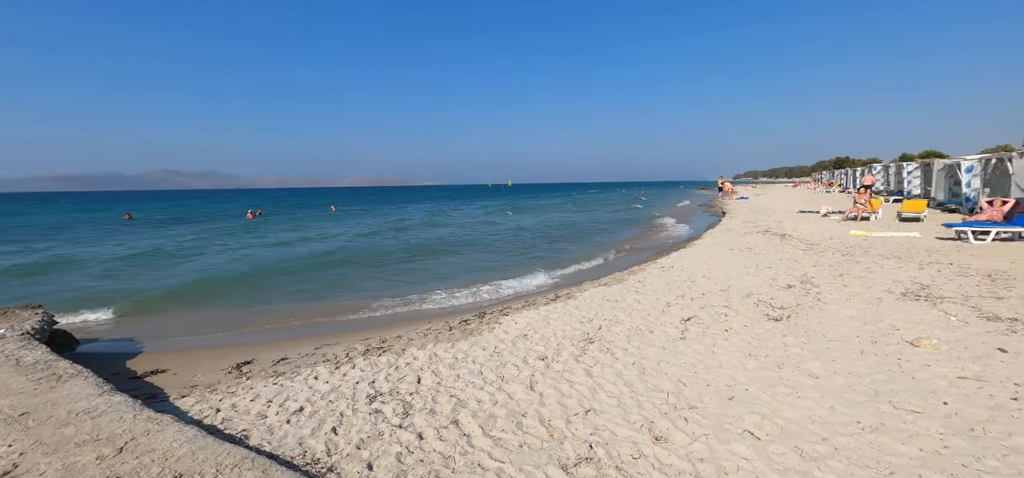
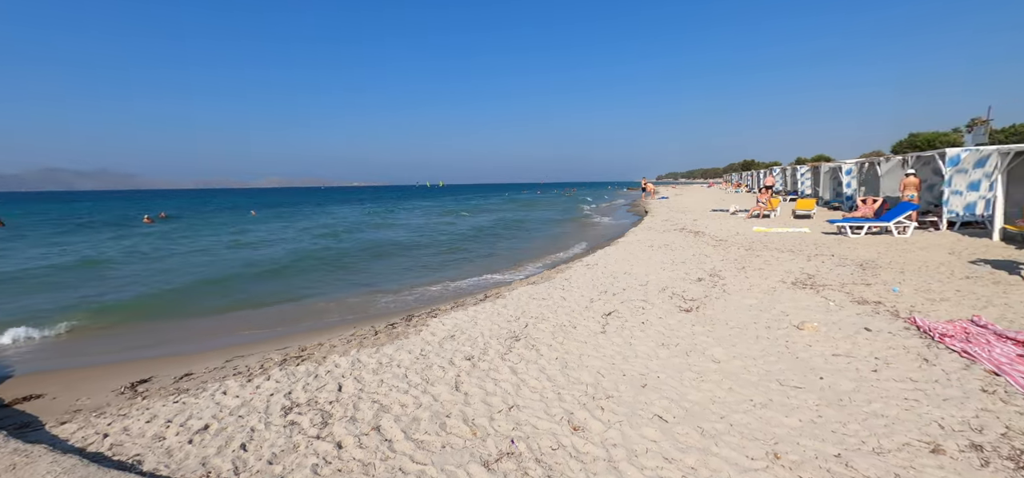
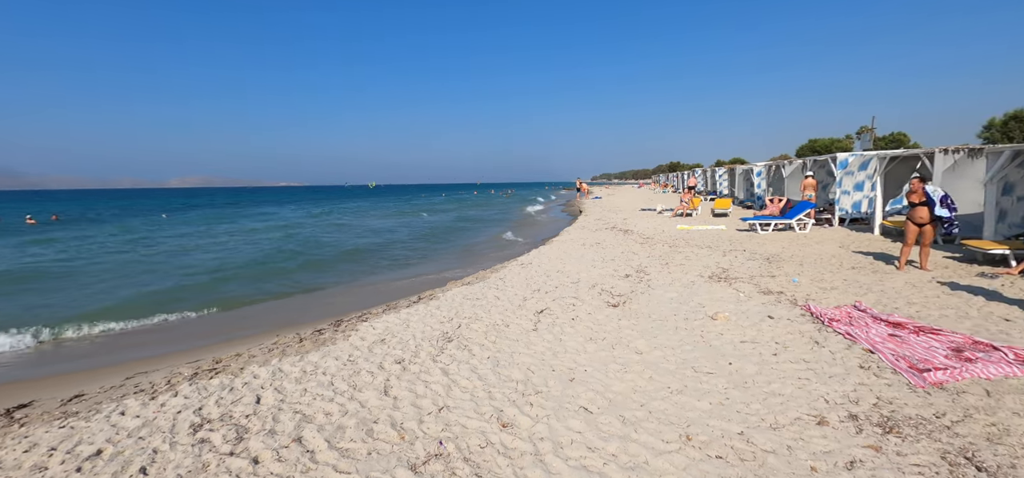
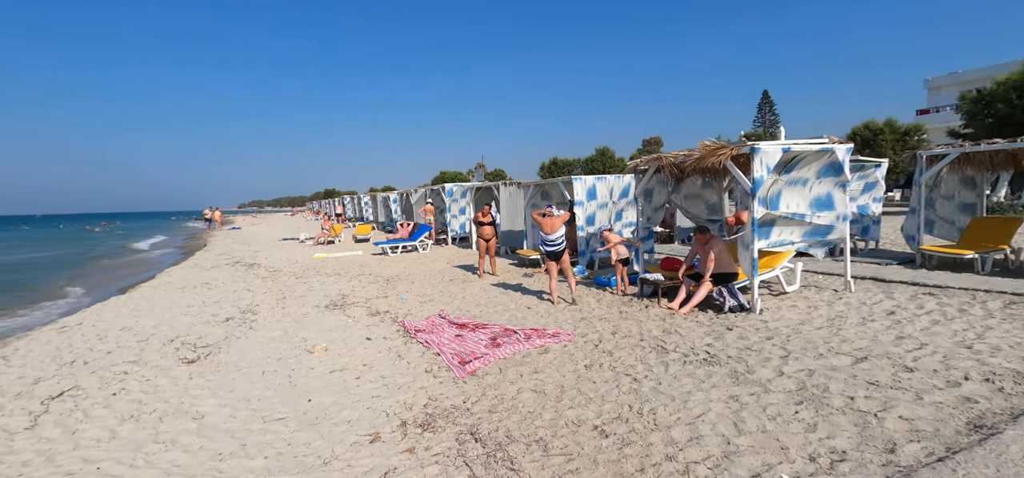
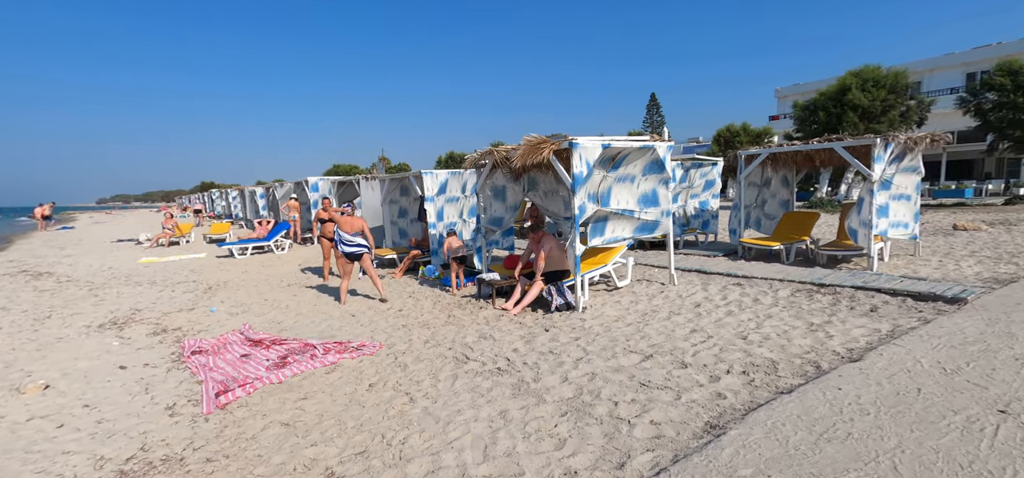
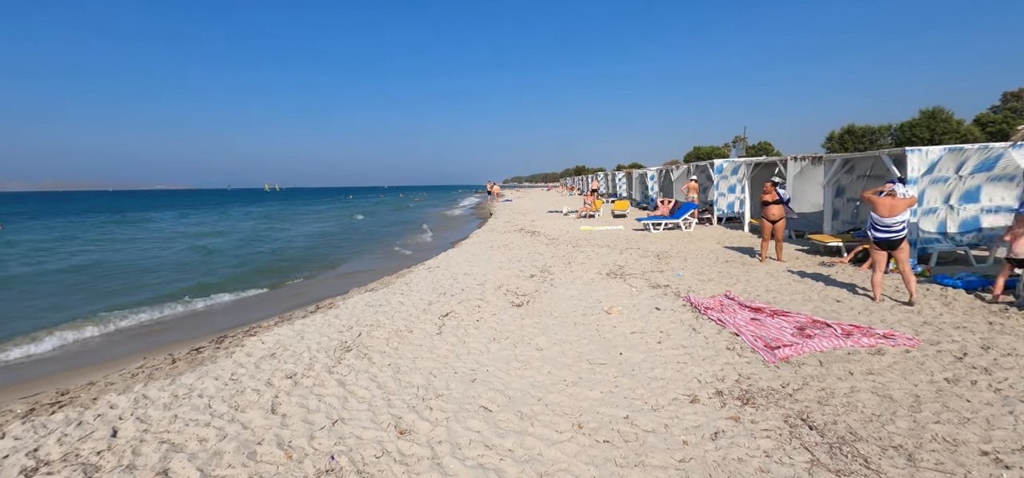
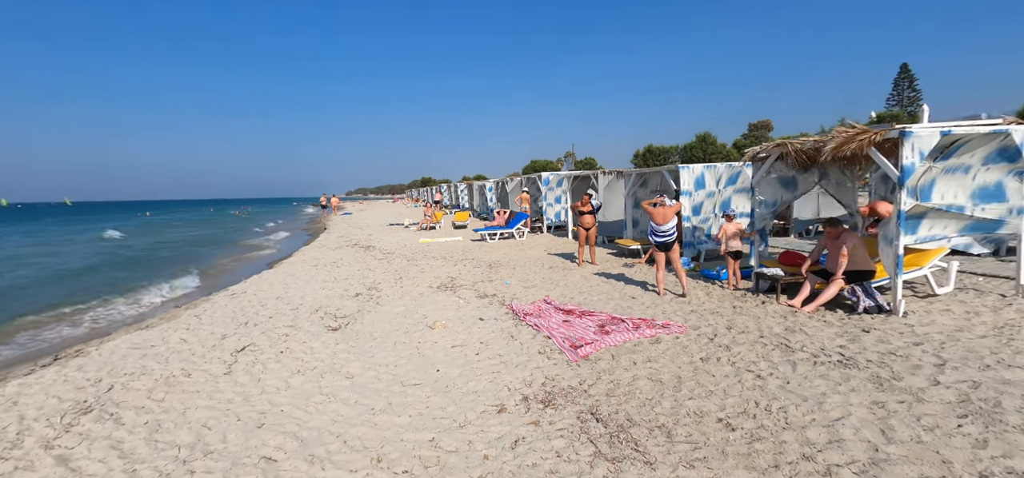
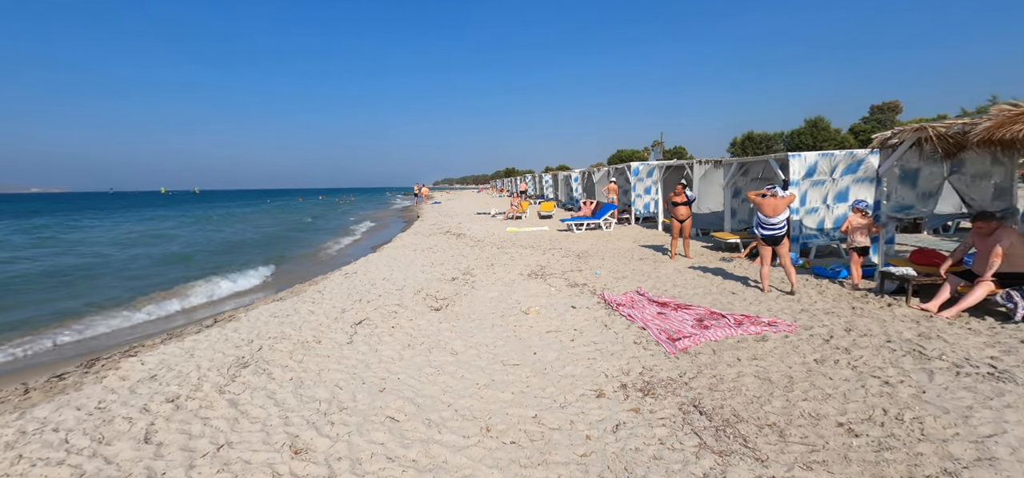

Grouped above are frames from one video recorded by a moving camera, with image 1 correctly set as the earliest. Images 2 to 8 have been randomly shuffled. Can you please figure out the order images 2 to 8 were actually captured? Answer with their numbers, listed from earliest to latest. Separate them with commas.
2, 3, 6, 8, 7, 4, 5
